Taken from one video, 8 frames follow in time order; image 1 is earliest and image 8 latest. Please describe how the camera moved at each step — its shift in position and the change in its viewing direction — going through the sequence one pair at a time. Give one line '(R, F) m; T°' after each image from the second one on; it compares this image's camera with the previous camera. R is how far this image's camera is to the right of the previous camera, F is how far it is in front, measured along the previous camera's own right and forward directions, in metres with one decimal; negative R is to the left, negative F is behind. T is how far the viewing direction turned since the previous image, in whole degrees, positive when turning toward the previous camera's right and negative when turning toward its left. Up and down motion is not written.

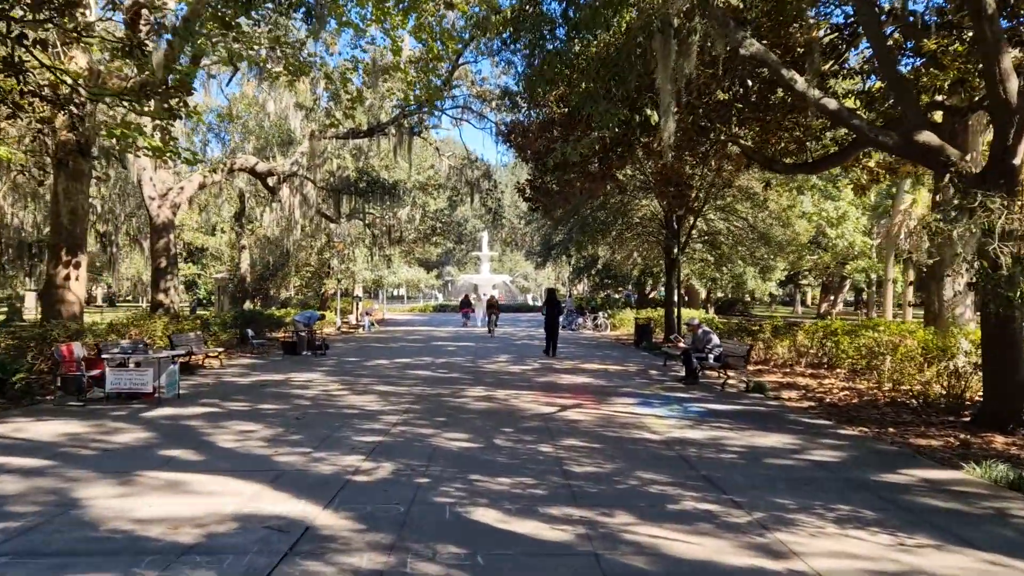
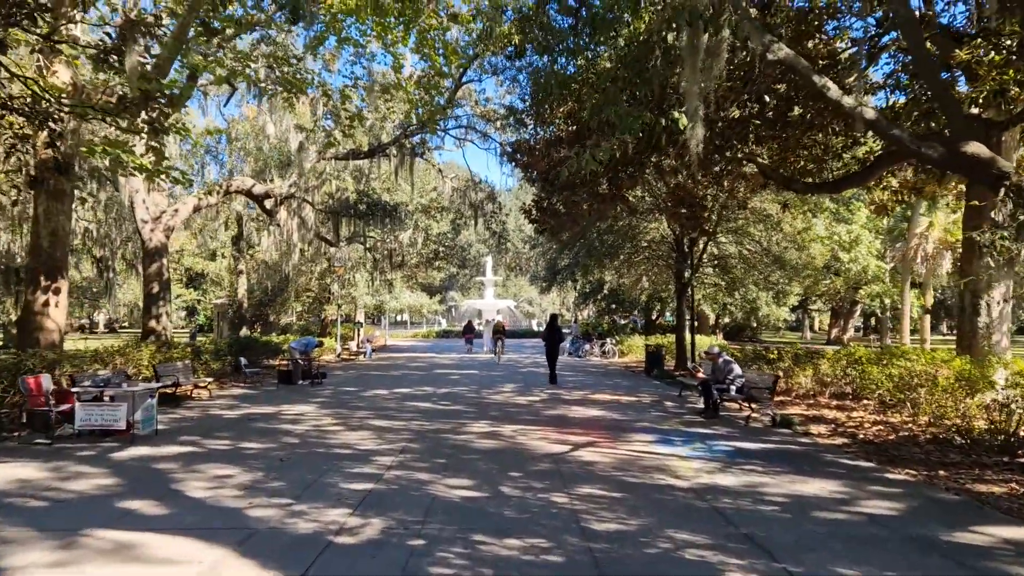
(0.0, +0.7) m; 0°
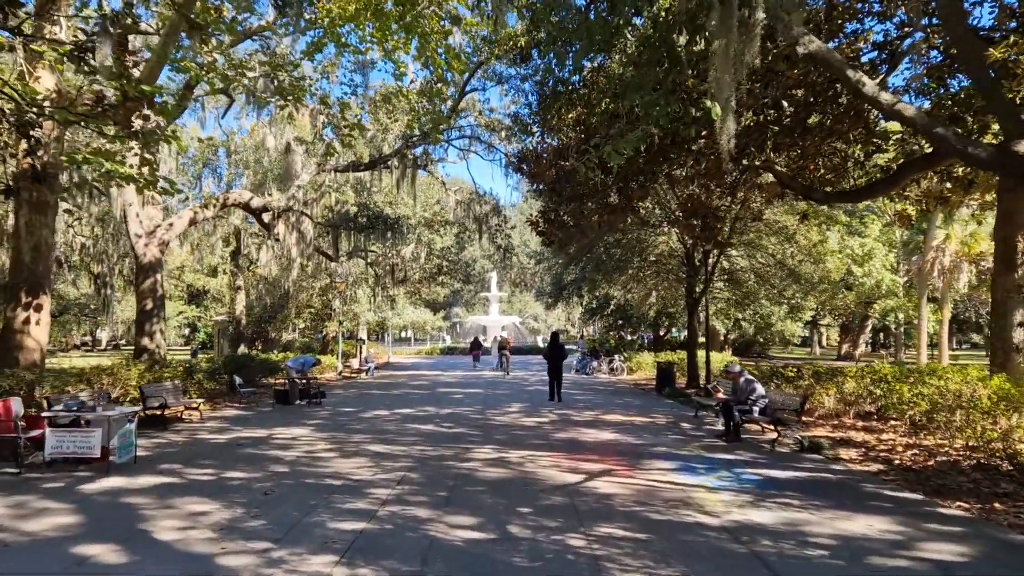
(0.0, +0.6) m; 0°
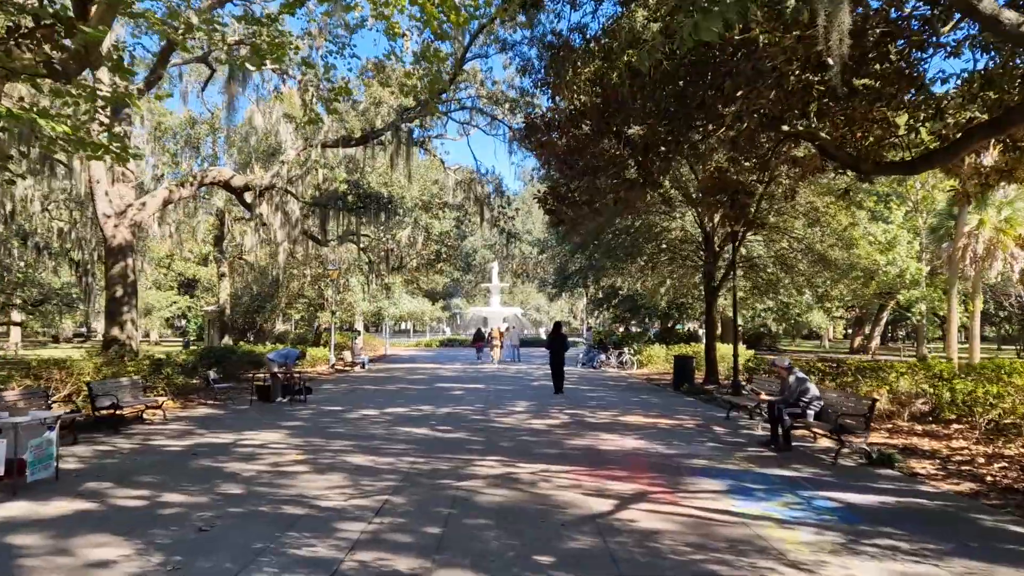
(-0.1, +1.5) m; 0°
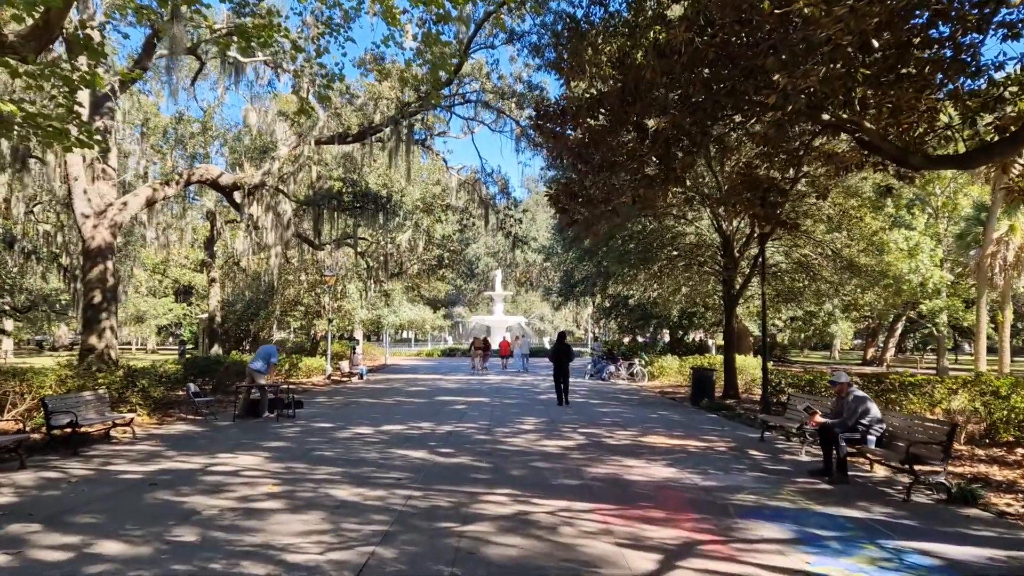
(-0.1, +1.1) m; 0°
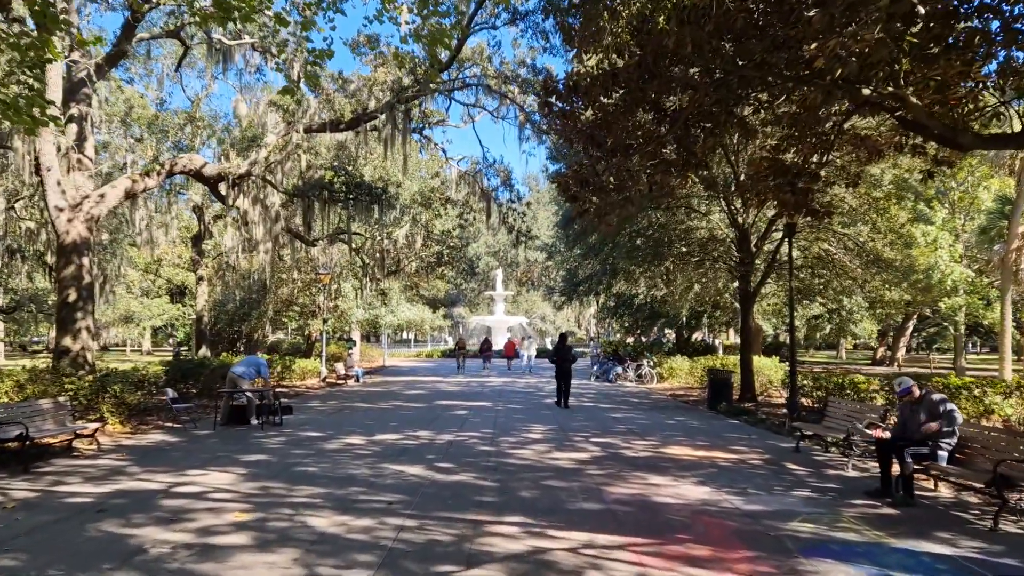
(-0.1, +0.9) m; 0°
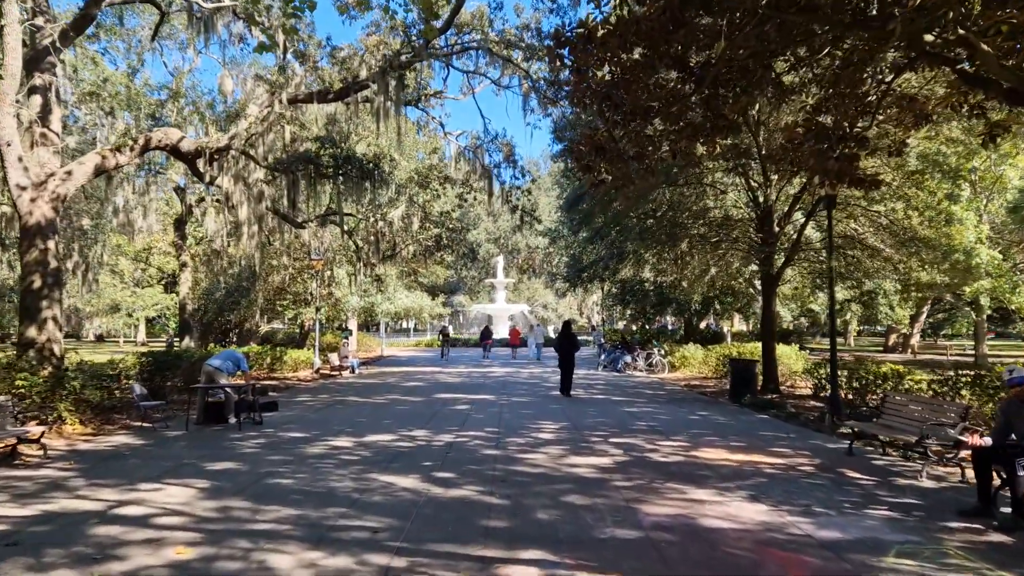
(-0.1, +1.1) m; 0°
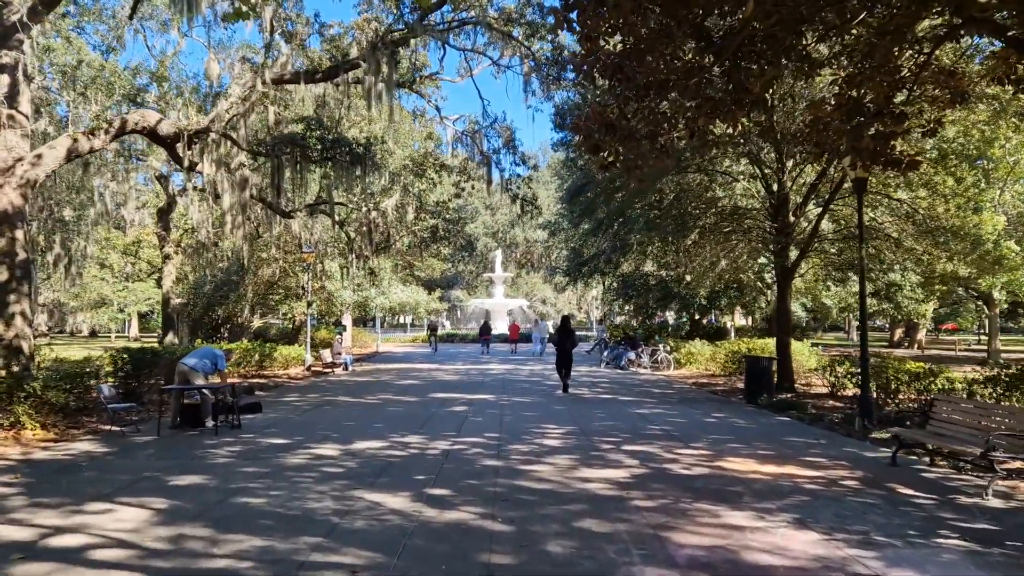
(0.0, +0.8) m; 0°
